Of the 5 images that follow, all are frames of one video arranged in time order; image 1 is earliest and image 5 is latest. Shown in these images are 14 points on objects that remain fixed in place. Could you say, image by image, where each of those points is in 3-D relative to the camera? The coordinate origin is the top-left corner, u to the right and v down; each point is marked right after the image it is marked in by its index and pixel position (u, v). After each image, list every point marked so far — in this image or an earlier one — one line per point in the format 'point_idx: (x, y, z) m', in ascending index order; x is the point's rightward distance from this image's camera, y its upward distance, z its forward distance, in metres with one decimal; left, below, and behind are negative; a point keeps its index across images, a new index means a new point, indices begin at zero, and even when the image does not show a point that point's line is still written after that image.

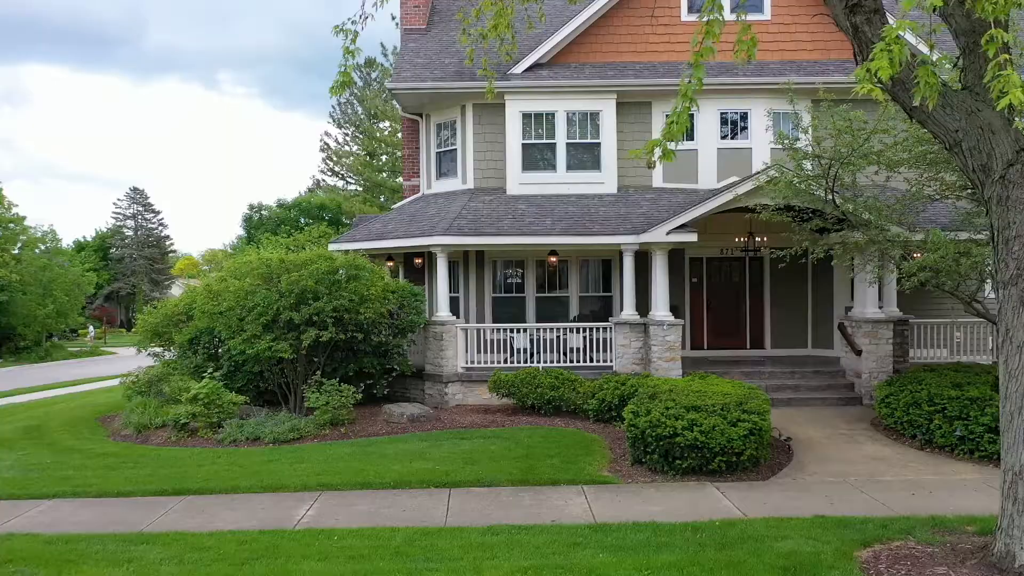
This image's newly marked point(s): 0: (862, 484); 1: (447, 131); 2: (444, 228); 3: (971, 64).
0: (+3.2, -1.8, +7.7) m
1: (-1.1, +2.7, +14.5) m
2: (-1.0, +0.9, +12.4) m
3: (+2.8, +1.4, +5.1) m
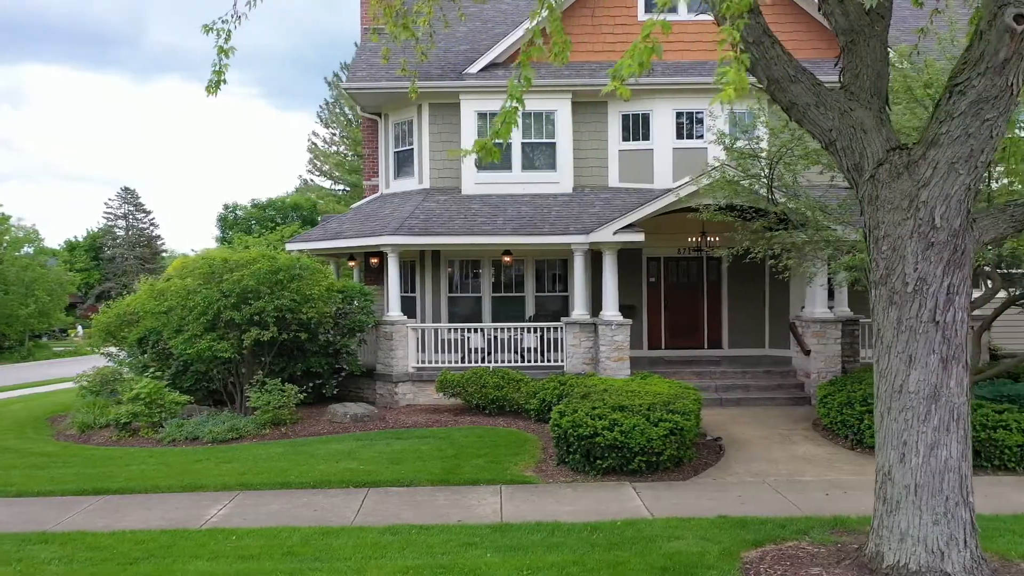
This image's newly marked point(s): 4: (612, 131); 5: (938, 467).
0: (+2.5, -1.8, +7.7) m
1: (-1.9, +2.7, +14.5) m
2: (-1.7, +0.9, +12.4) m
3: (+2.1, +1.4, +5.1) m
4: (+1.7, +2.6, +14.0) m
5: (+2.3, -1.0, +4.6) m
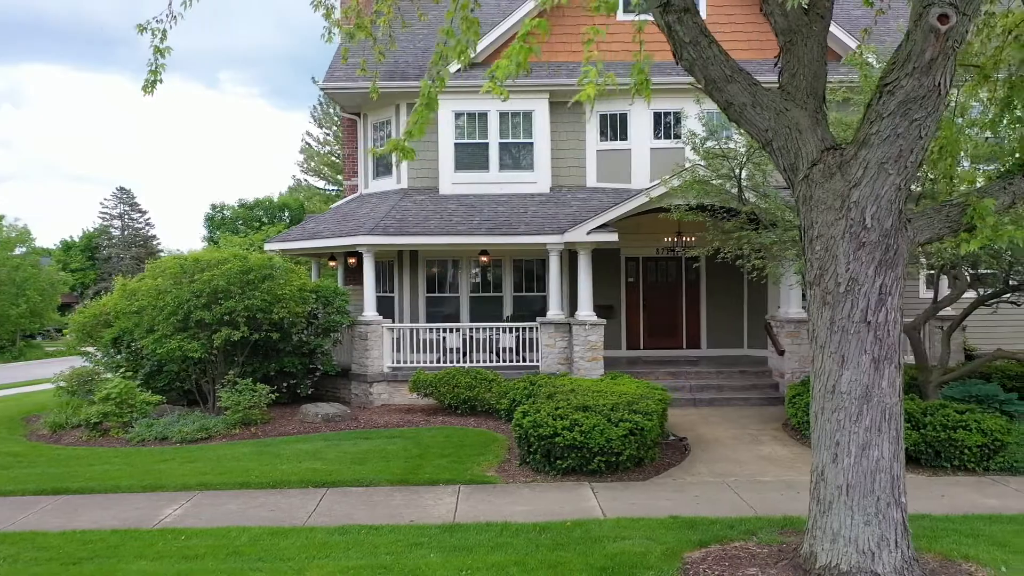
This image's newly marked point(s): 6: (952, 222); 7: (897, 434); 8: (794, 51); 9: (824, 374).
0: (+2.1, -1.8, +7.7) m
1: (-2.2, +2.7, +14.5) m
2: (-2.1, +0.9, +12.4) m
3: (+1.7, +1.4, +5.1) m
4: (+1.3, +2.6, +14.0) m
5: (+2.0, -1.0, +4.6) m
6: (+2.6, +0.4, +4.9) m
7: (+2.1, -0.8, +4.7) m
8: (+1.7, +1.4, +5.1) m
9: (+1.8, -0.5, +4.8) m
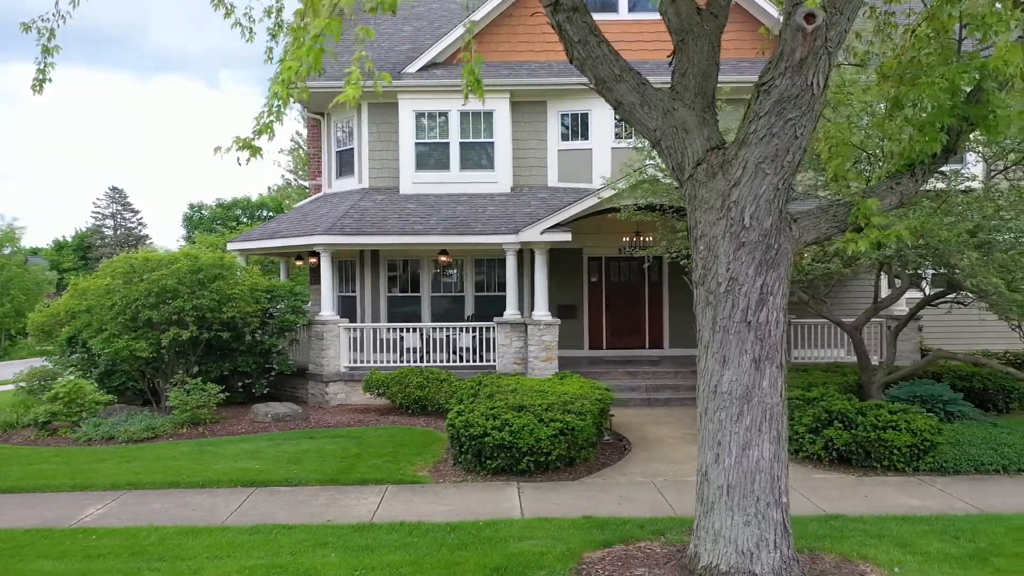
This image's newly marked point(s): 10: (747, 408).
0: (+1.4, -1.8, +7.7) m
1: (-2.9, +2.7, +14.5) m
2: (-2.8, +0.9, +12.4) m
3: (+1.0, +1.4, +5.1) m
4: (+0.7, +2.6, +14.0) m
5: (+1.3, -1.0, +4.6) m
6: (+1.9, +0.4, +4.9) m
7: (+1.5, -0.8, +4.7) m
8: (+1.0, +1.4, +5.1) m
9: (+1.1, -0.5, +4.8) m
10: (+1.3, -0.7, +4.6) m
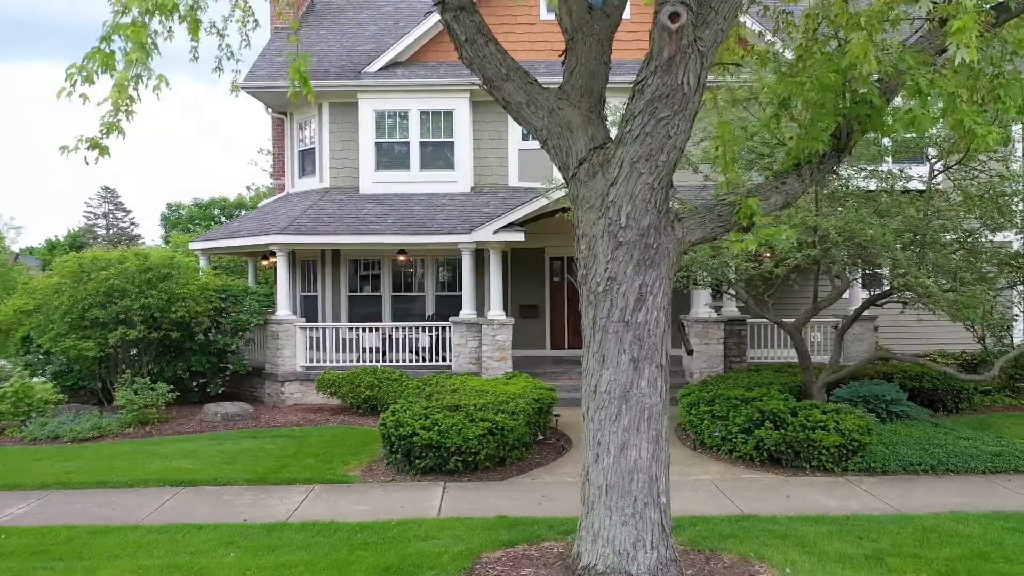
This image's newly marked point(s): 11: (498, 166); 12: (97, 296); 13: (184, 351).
0: (+0.8, -1.8, +7.7) m
1: (-3.5, +2.7, +14.5) m
2: (-3.4, +0.9, +12.4) m
3: (+0.3, +1.4, +5.1) m
4: (0.0, +2.6, +14.0) m
5: (+0.6, -1.0, +4.6) m
6: (+1.2, +0.4, +4.9) m
7: (+0.8, -0.8, +4.7) m
8: (+0.4, +1.4, +5.1) m
9: (+0.4, -0.5, +4.8) m
10: (+0.6, -0.7, +4.6) m
11: (-0.2, +2.0, +14.0) m
12: (-5.2, -0.1, +10.6) m
13: (-4.6, -0.9, +11.7) m
